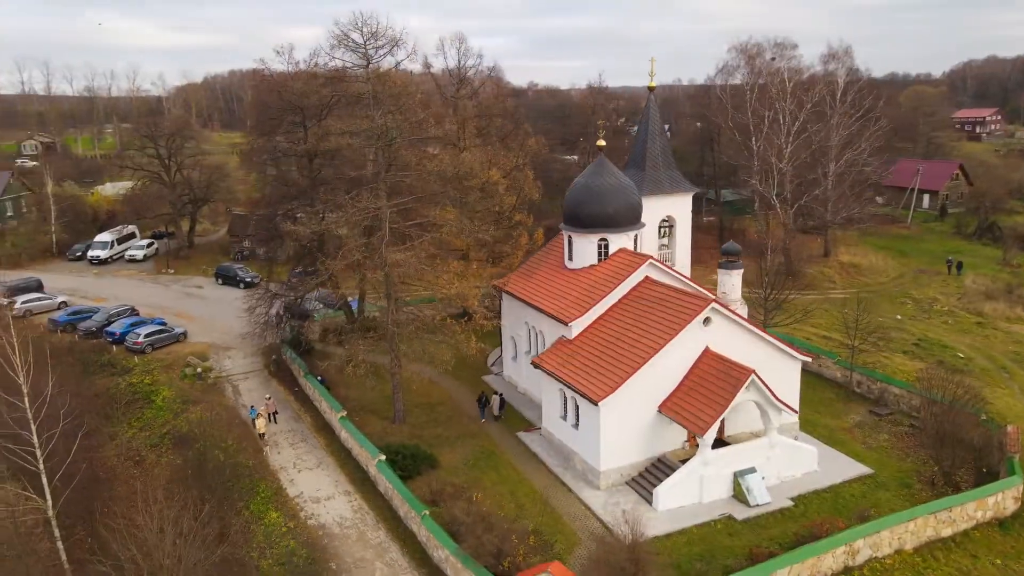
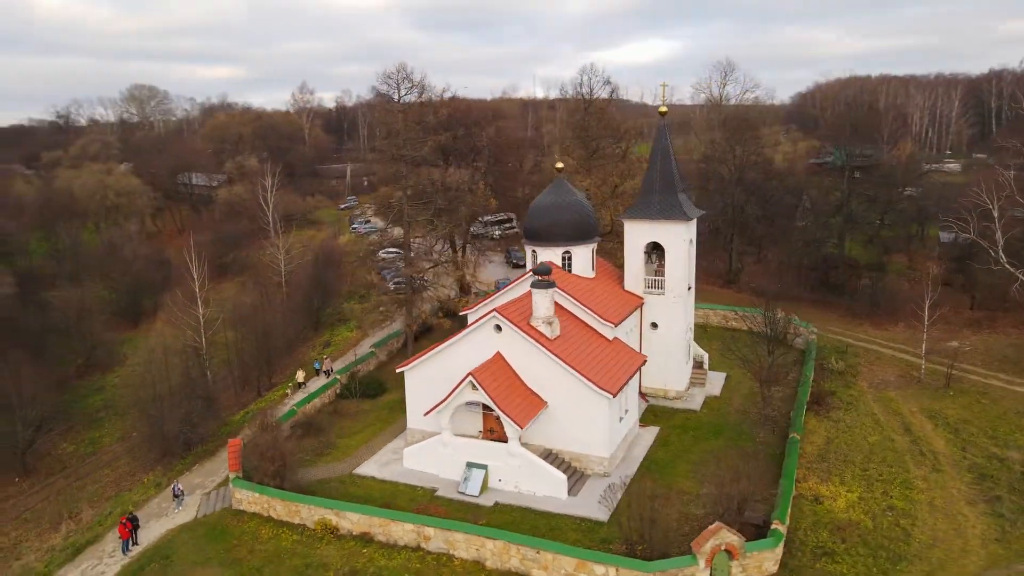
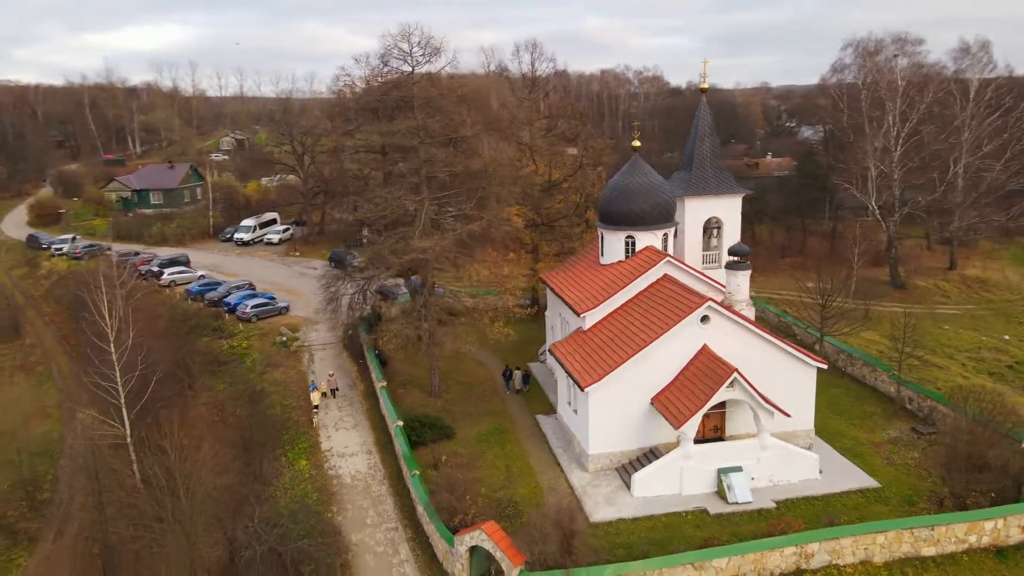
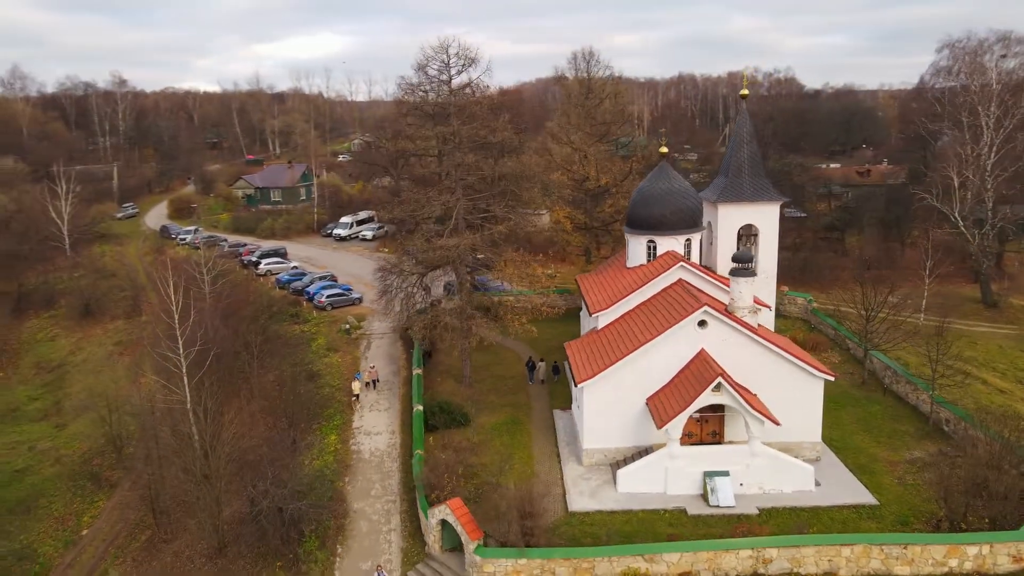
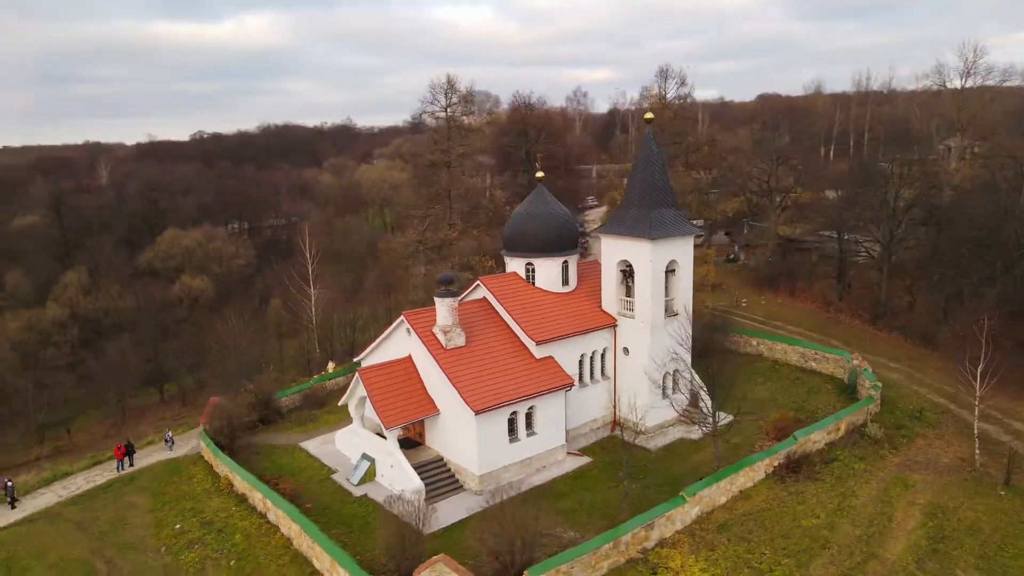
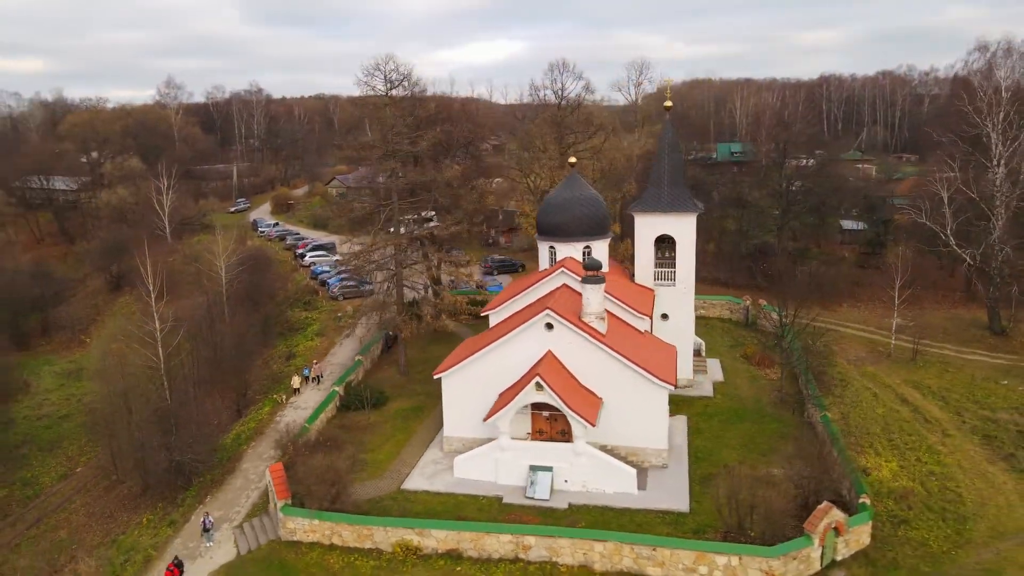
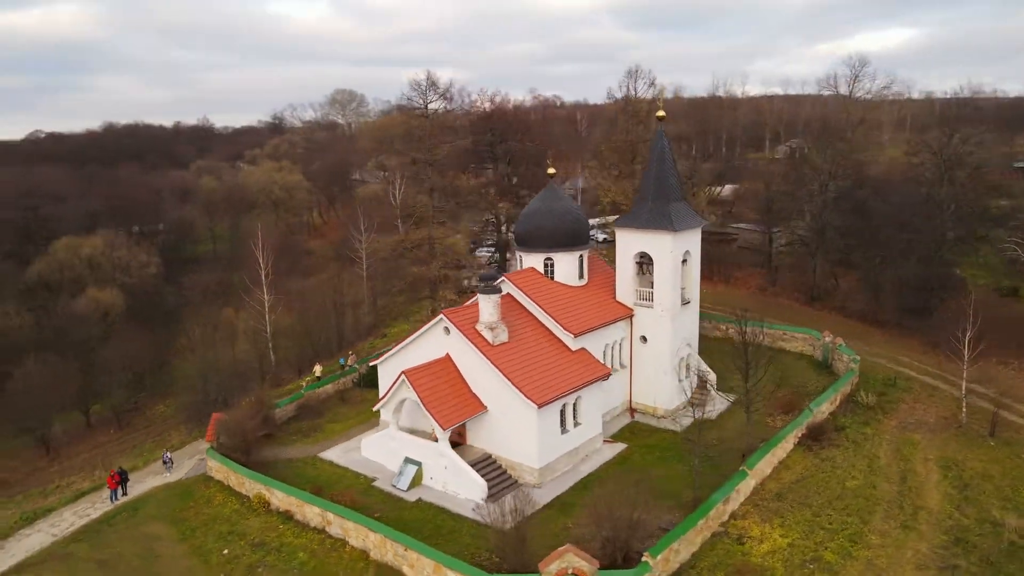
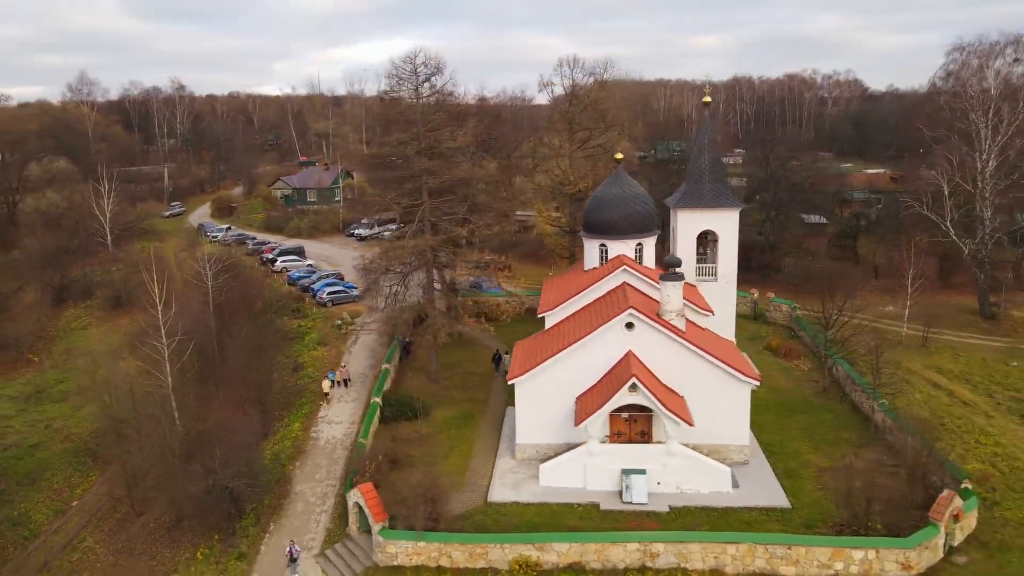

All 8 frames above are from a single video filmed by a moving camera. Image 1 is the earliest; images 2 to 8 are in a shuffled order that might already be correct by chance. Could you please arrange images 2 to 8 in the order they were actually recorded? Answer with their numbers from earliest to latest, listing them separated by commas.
3, 4, 8, 6, 2, 7, 5
